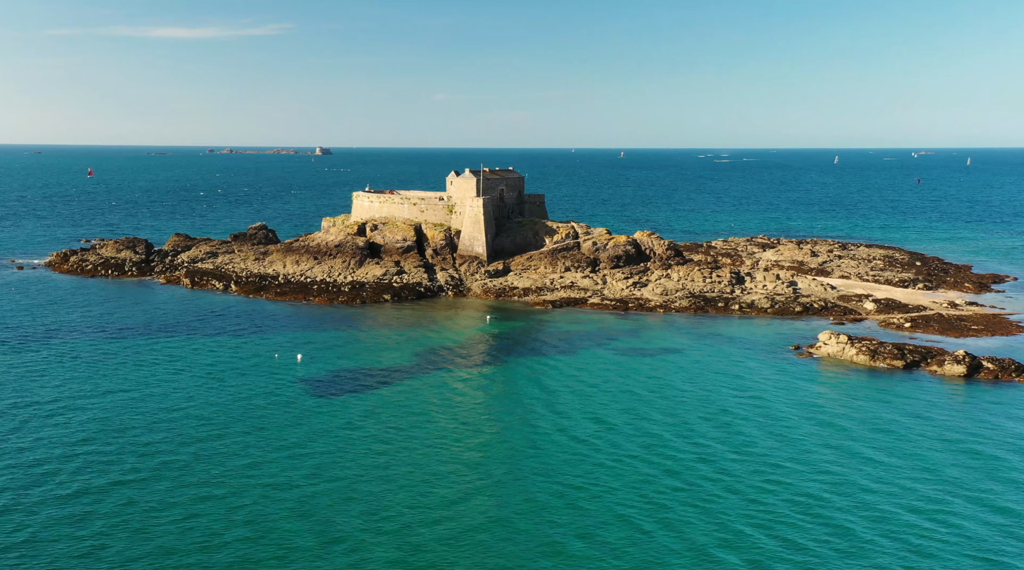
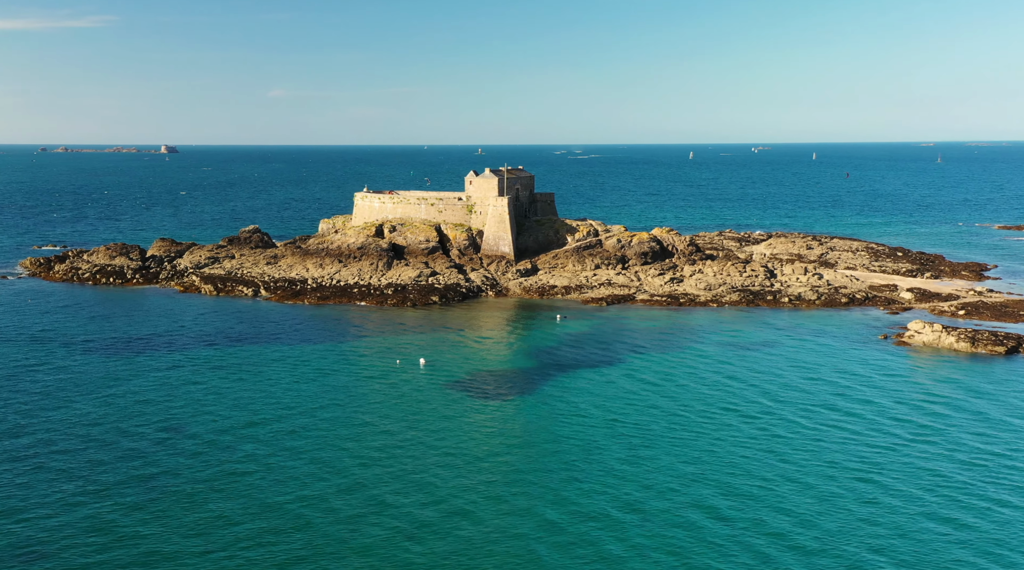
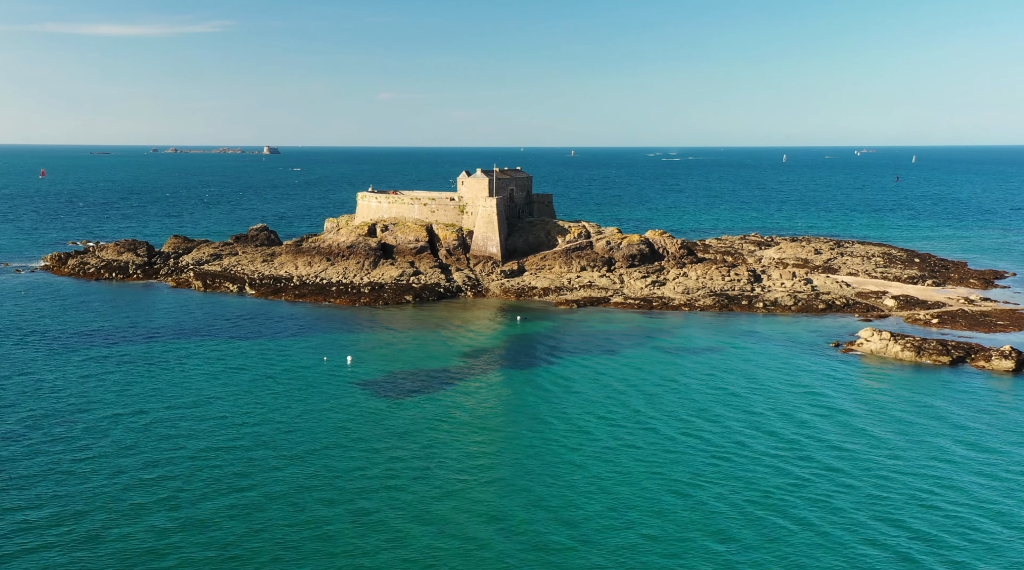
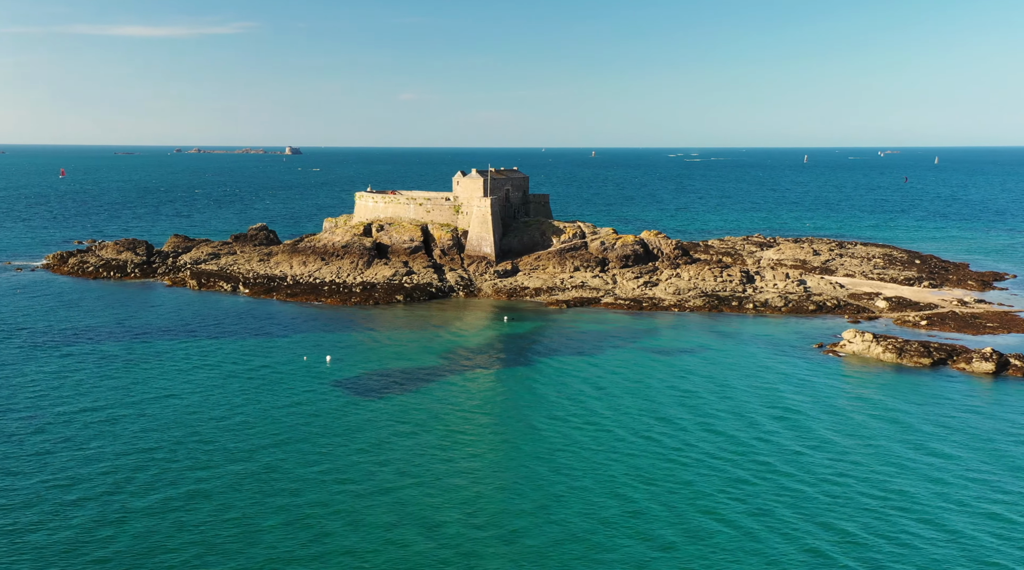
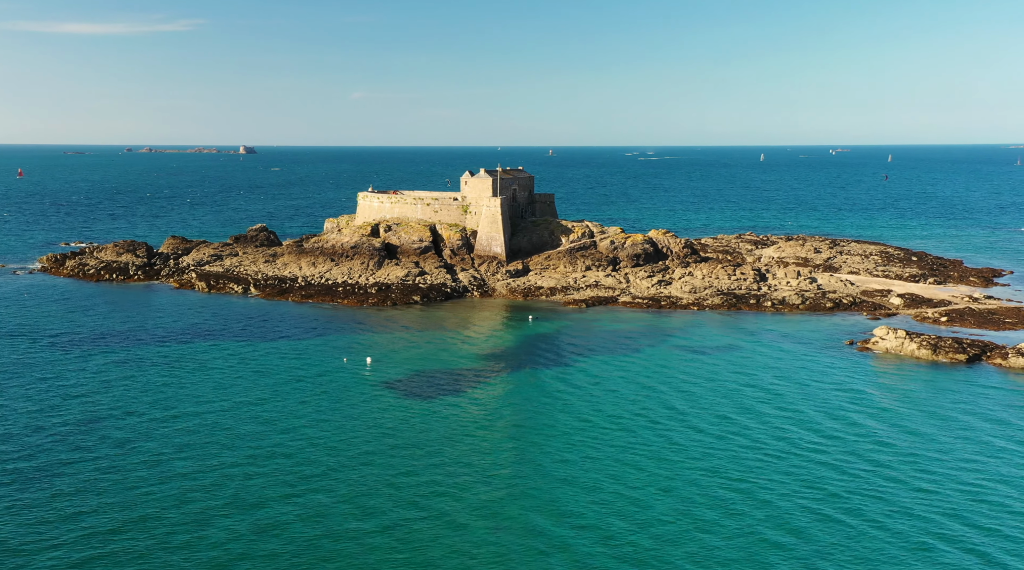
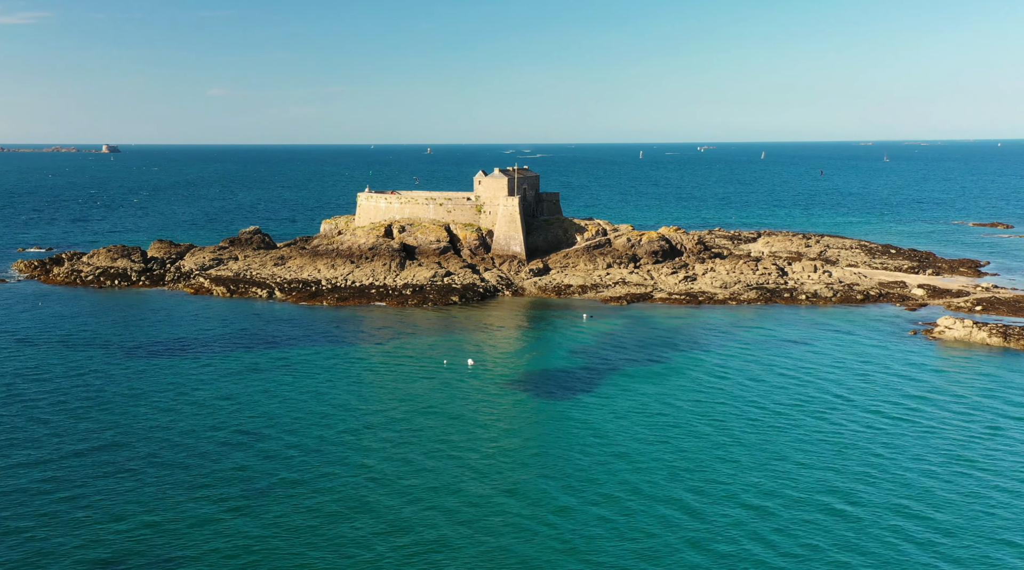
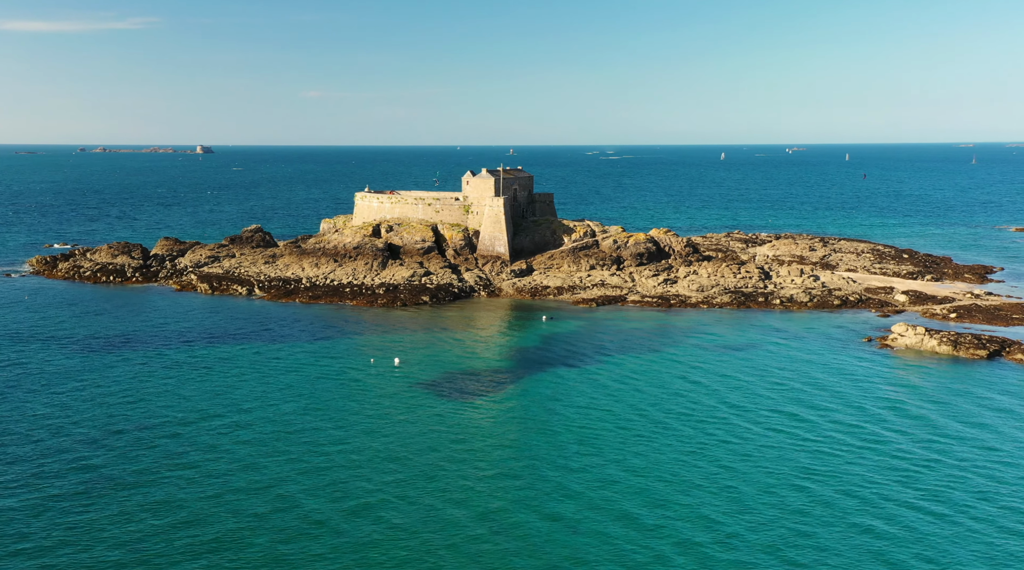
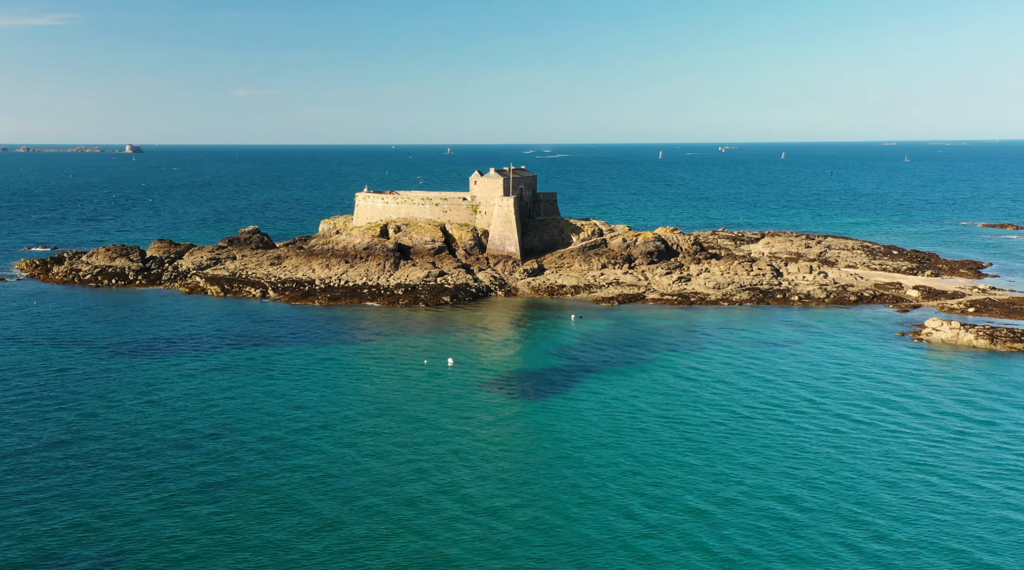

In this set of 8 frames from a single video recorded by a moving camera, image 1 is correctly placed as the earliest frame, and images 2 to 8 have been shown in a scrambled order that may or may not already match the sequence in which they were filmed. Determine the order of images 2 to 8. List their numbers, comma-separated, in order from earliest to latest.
4, 3, 5, 7, 2, 8, 6
